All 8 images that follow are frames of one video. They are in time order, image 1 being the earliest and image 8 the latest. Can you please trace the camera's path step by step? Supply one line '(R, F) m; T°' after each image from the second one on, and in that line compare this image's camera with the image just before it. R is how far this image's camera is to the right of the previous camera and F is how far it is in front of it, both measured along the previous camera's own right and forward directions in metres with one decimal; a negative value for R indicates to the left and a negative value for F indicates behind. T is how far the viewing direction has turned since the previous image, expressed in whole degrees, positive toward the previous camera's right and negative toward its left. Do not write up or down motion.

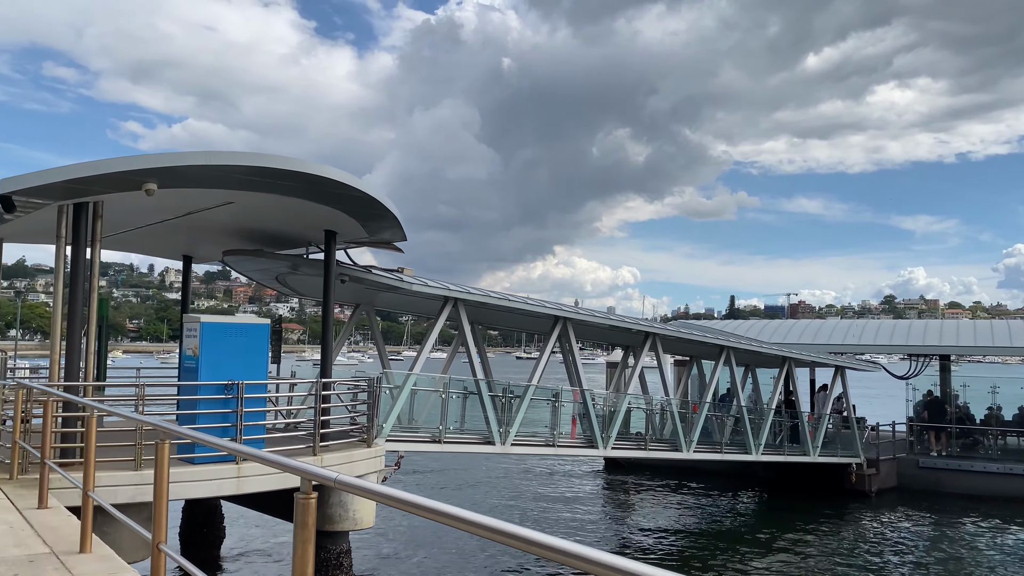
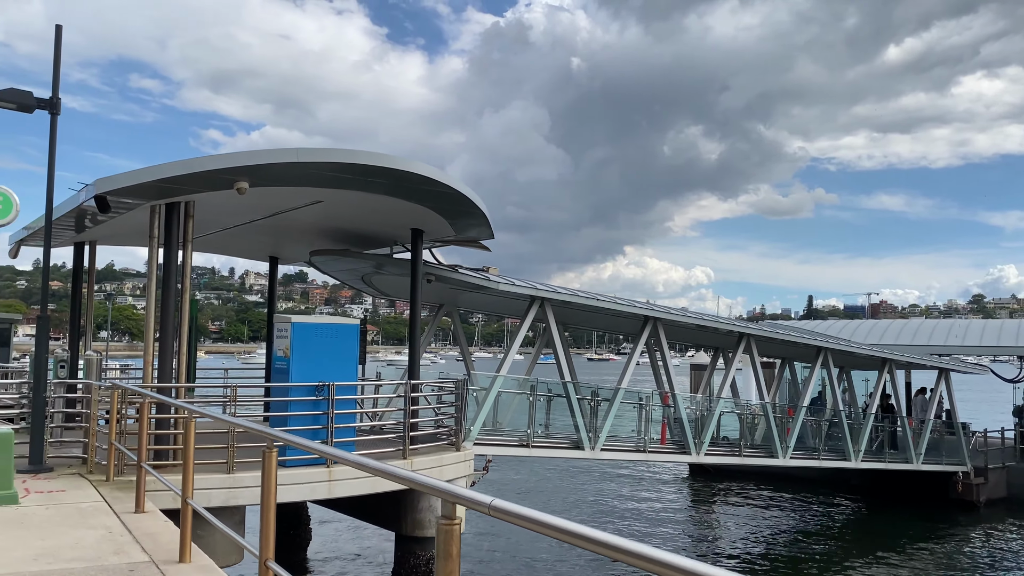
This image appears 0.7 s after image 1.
(-0.3, +0.4) m; -5°
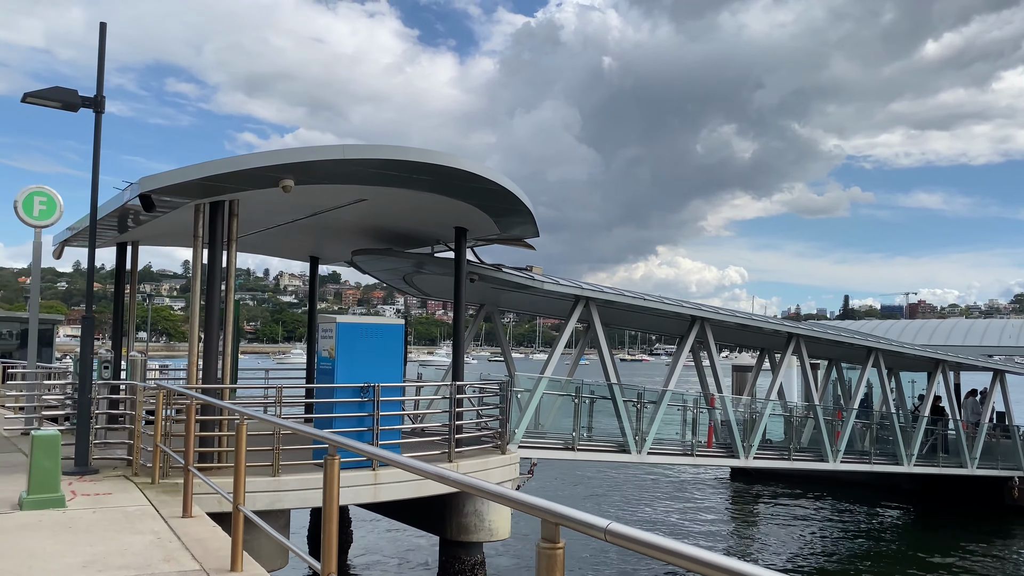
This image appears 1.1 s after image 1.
(-0.2, +0.3) m; -2°
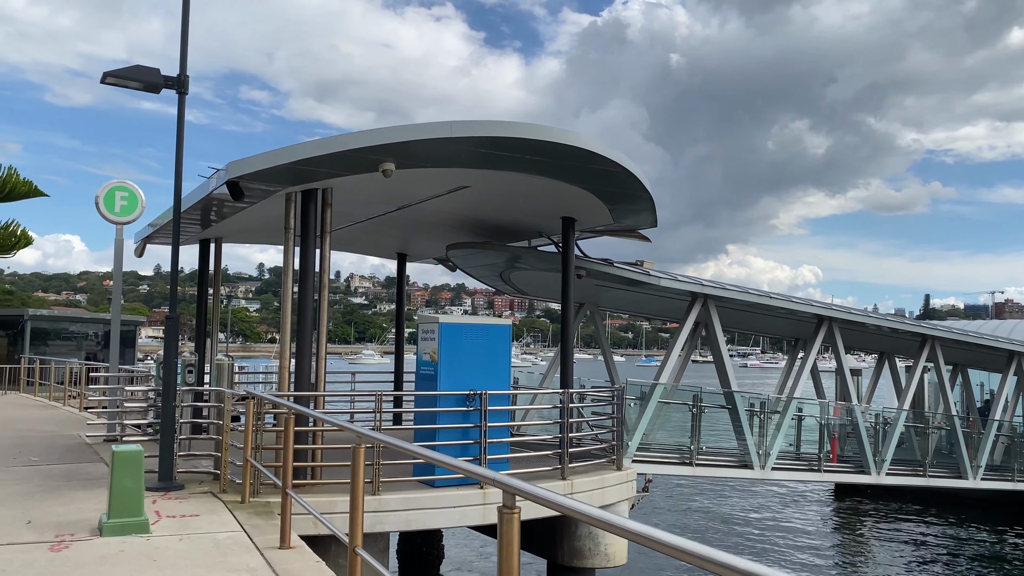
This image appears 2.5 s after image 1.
(-0.6, +1.2) m; -4°
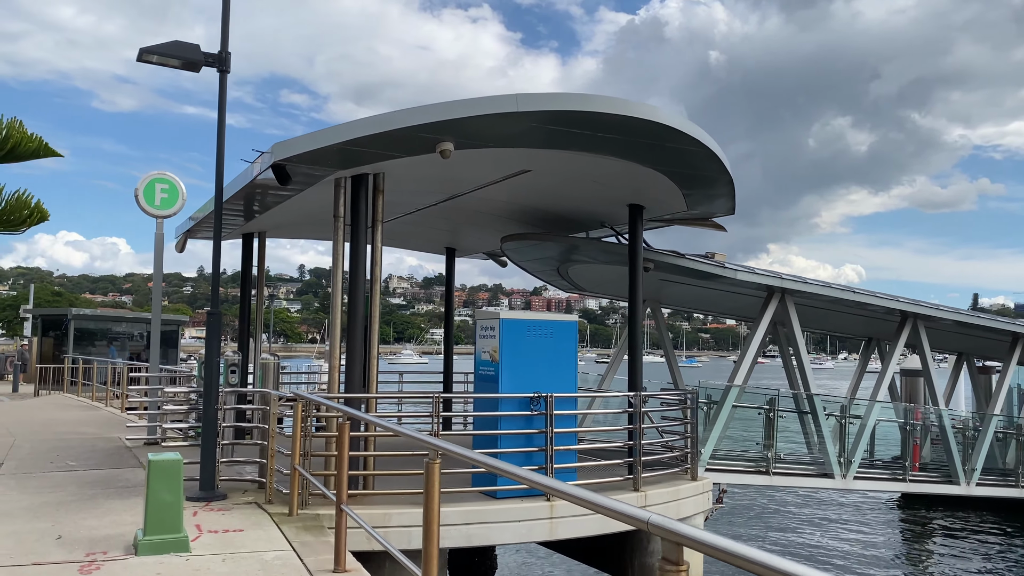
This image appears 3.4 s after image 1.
(-0.3, +0.8) m; -3°
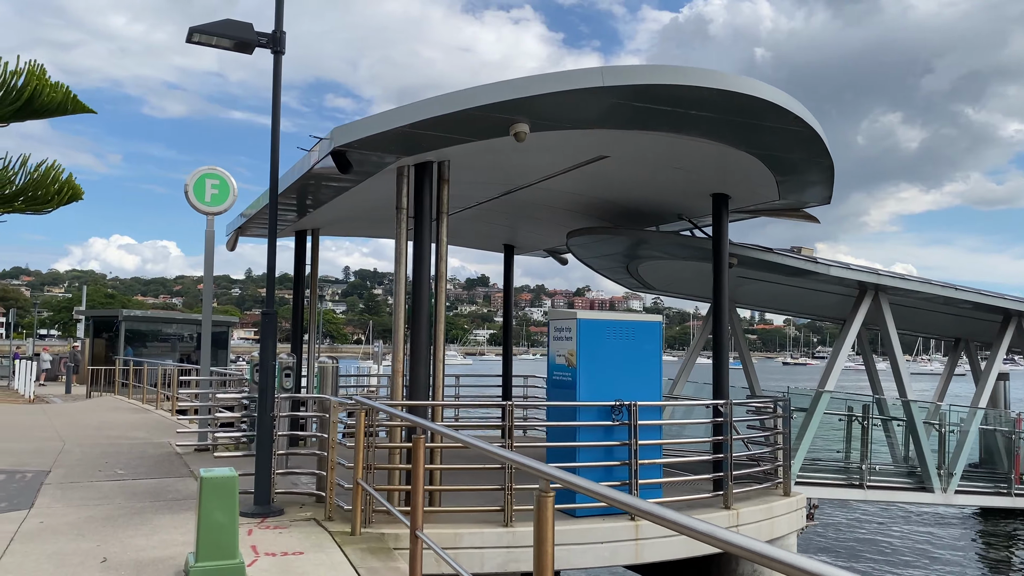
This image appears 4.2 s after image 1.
(-0.3, +0.7) m; -3°
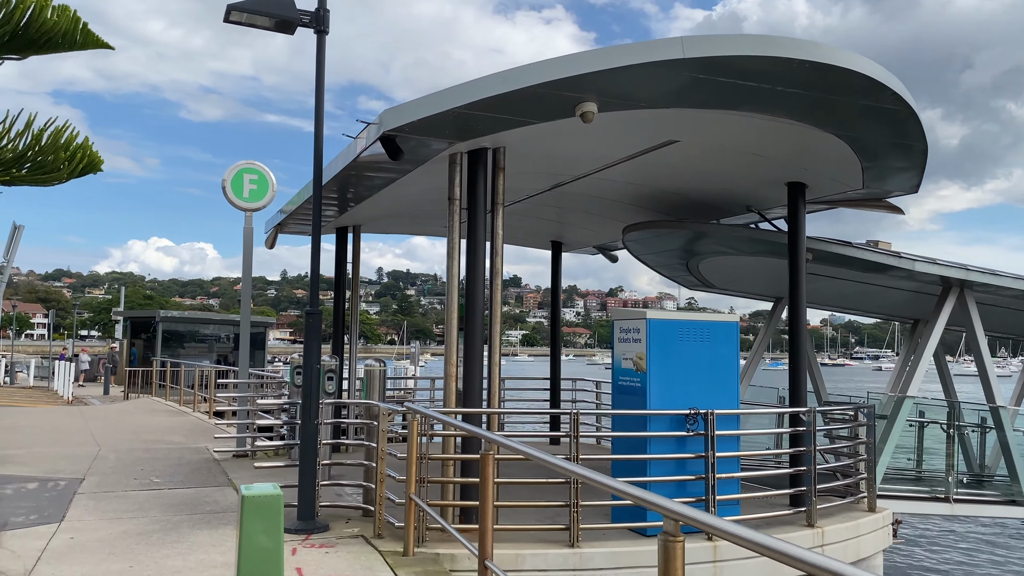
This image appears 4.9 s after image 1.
(-0.3, +0.6) m; -2°
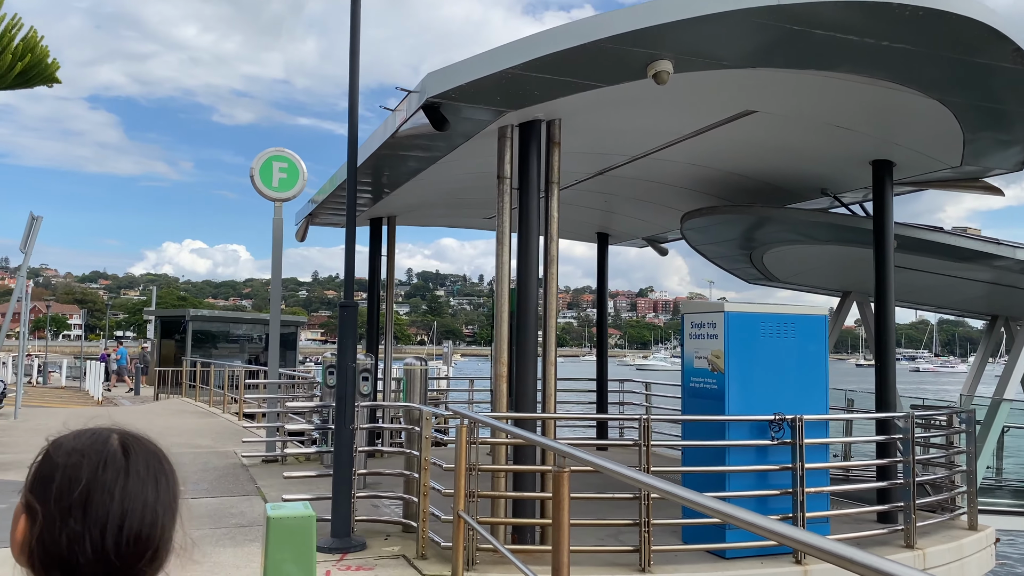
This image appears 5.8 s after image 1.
(-0.2, +0.8) m; -2°
